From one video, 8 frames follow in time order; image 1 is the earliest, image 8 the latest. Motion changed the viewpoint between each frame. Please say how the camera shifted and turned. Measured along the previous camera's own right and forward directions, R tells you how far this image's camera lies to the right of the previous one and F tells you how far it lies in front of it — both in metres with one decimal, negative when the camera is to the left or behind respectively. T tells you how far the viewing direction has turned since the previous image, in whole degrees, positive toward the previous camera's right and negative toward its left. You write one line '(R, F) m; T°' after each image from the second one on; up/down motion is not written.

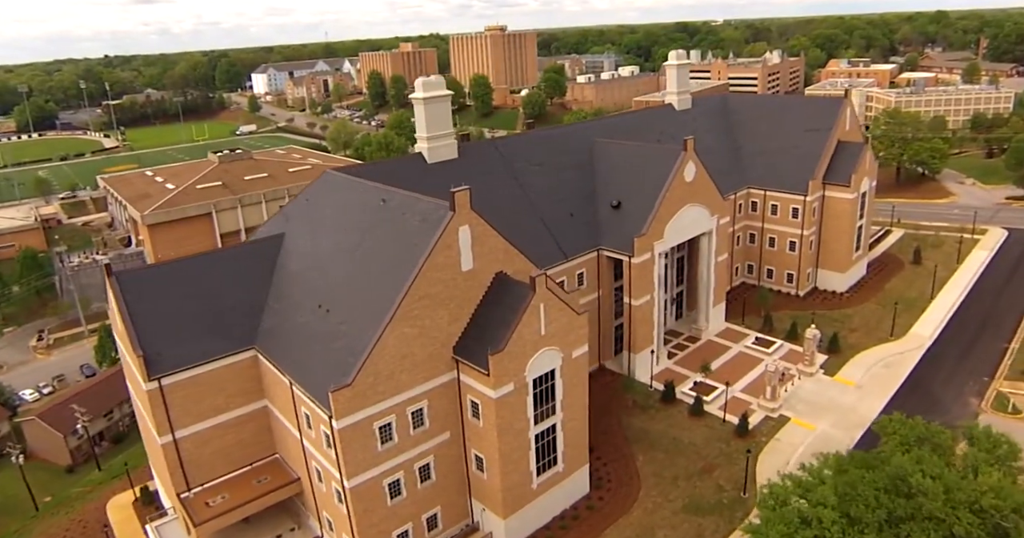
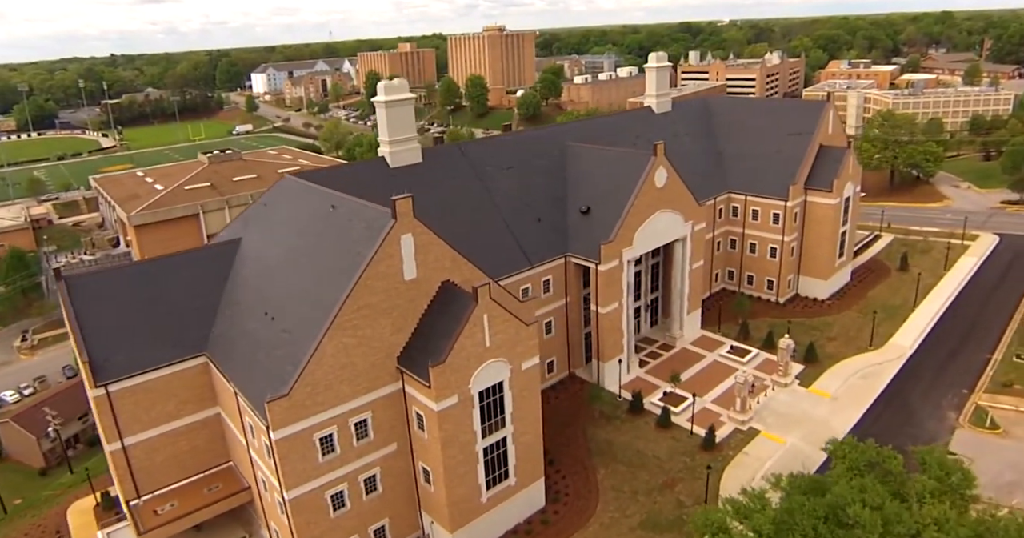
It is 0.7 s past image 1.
(+2.7, +0.8) m; -1°
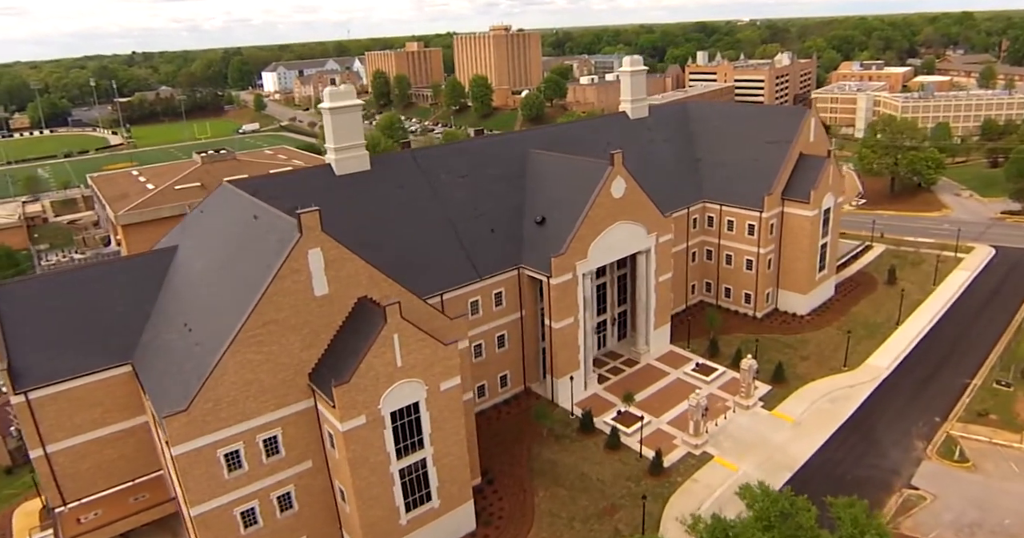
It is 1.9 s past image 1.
(+4.3, +1.4) m; -2°
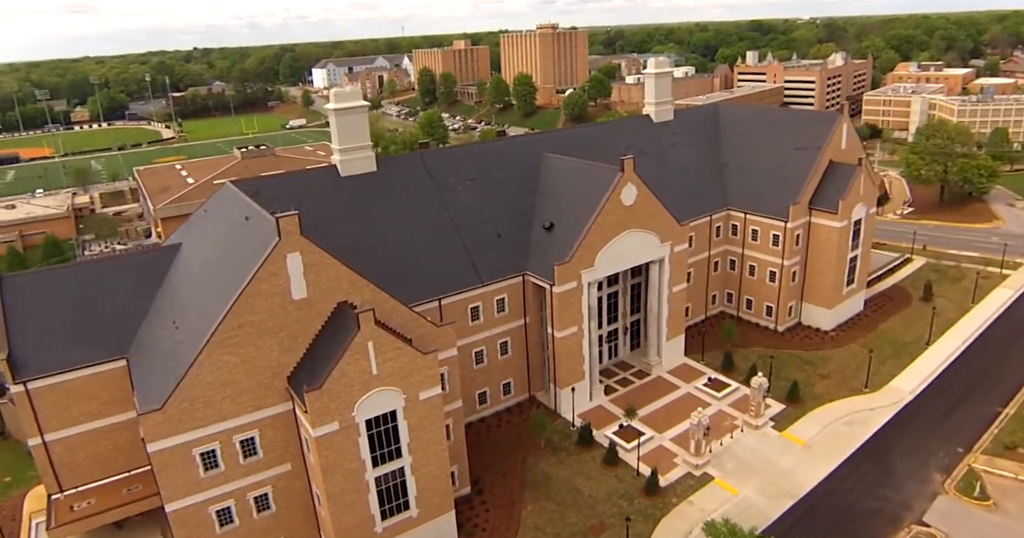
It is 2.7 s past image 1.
(+2.8, +0.9) m; -4°
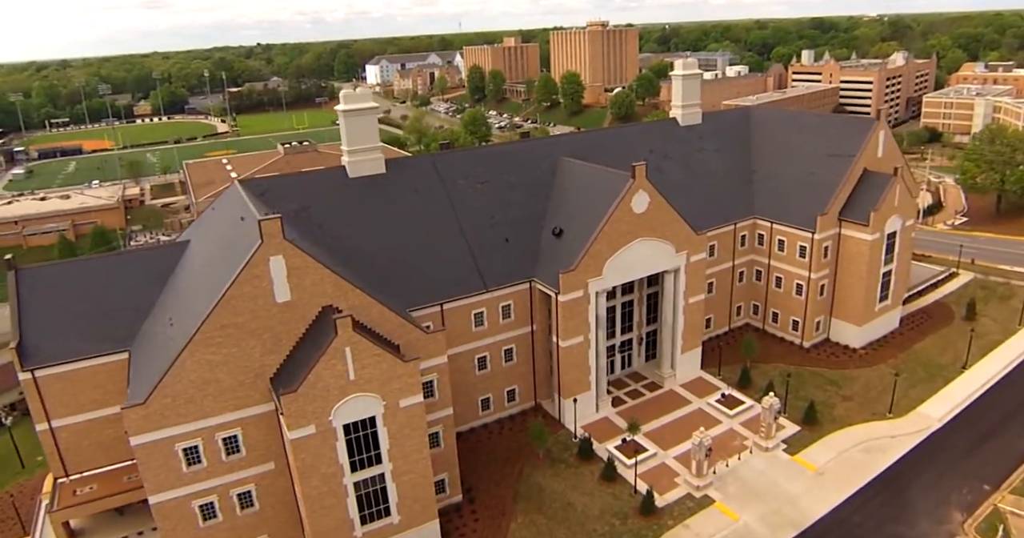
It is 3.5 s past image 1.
(+2.8, +0.8) m; -5°
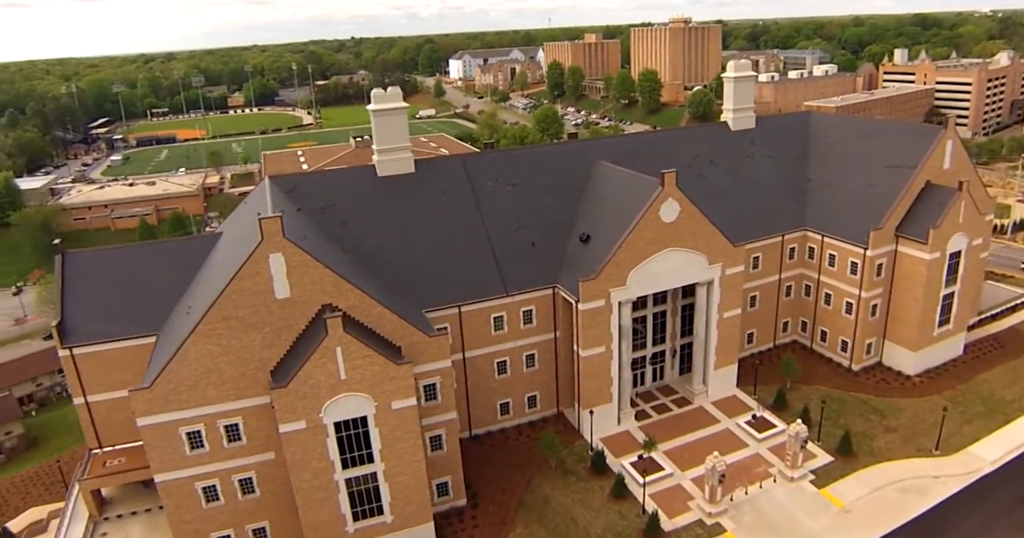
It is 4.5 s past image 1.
(+3.5, +0.8) m; -7°
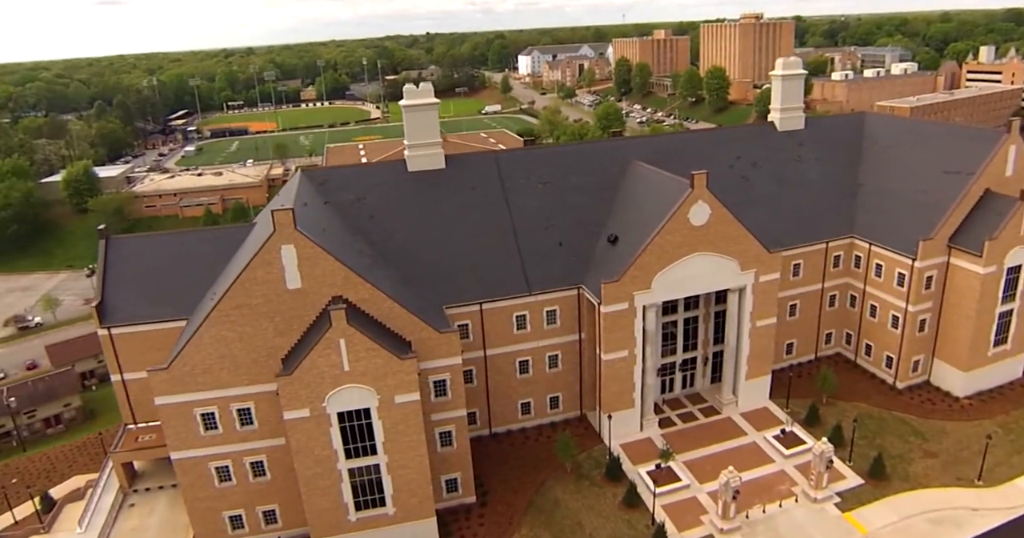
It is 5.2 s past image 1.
(+2.6, +0.4) m; -6°
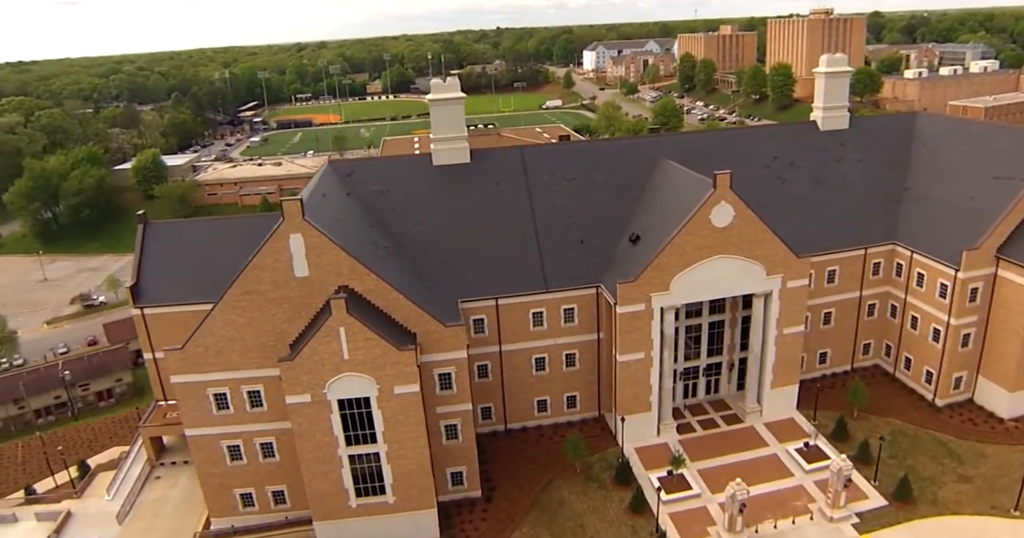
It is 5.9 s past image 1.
(+2.6, +0.3) m; -6°
